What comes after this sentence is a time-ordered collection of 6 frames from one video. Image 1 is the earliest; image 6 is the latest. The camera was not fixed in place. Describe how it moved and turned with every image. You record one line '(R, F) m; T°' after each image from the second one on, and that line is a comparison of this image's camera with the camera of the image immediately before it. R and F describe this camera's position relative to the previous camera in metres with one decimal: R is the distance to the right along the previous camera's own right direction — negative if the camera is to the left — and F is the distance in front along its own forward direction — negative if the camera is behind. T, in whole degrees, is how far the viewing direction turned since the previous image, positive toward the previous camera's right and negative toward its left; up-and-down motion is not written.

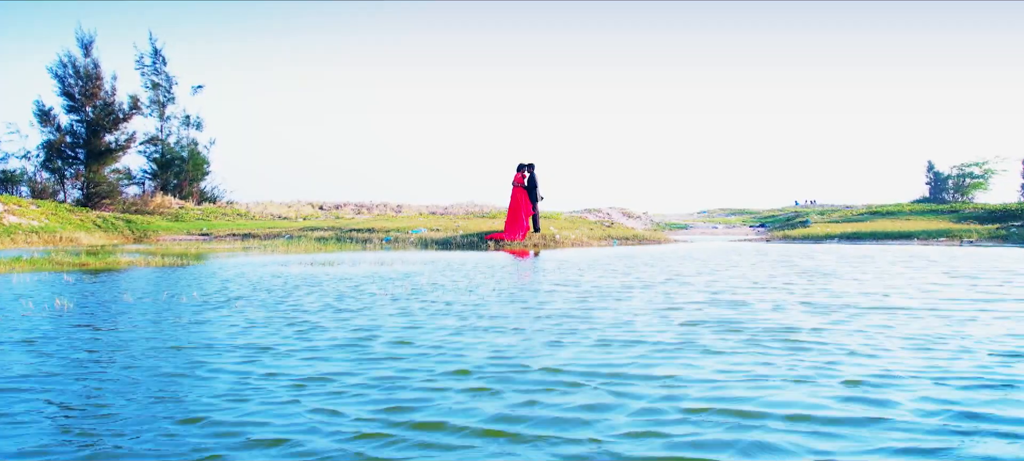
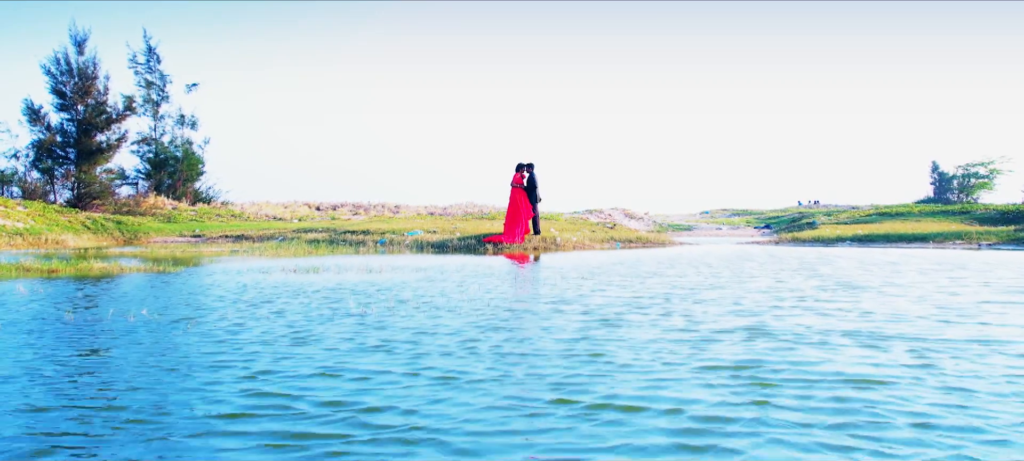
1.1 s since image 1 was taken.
(+0.1, +1.4) m; 0°
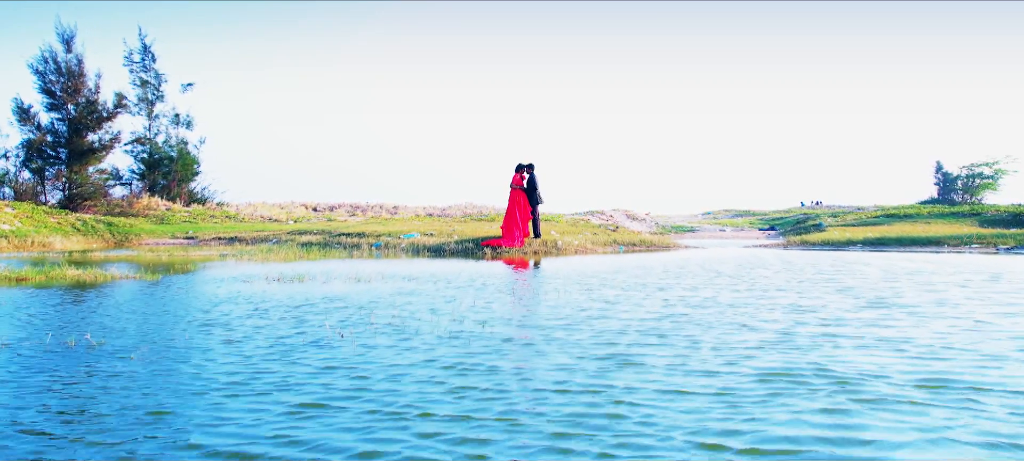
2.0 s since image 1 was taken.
(0.0, +1.3) m; 0°
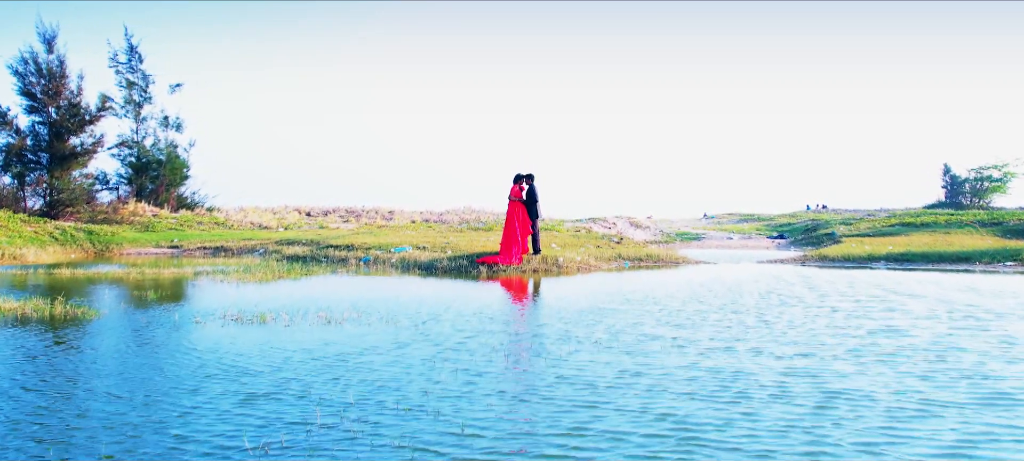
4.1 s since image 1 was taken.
(+0.1, +2.5) m; 0°
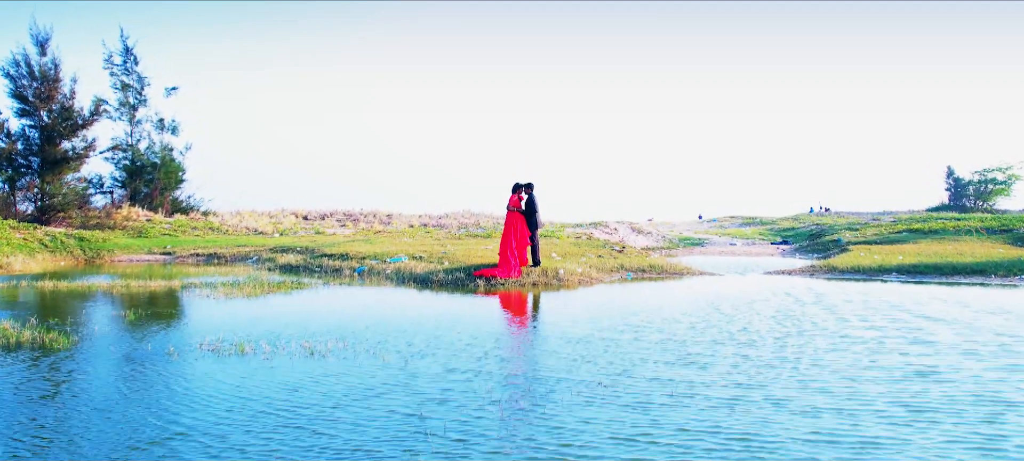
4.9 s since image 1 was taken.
(0.0, +1.1) m; 0°
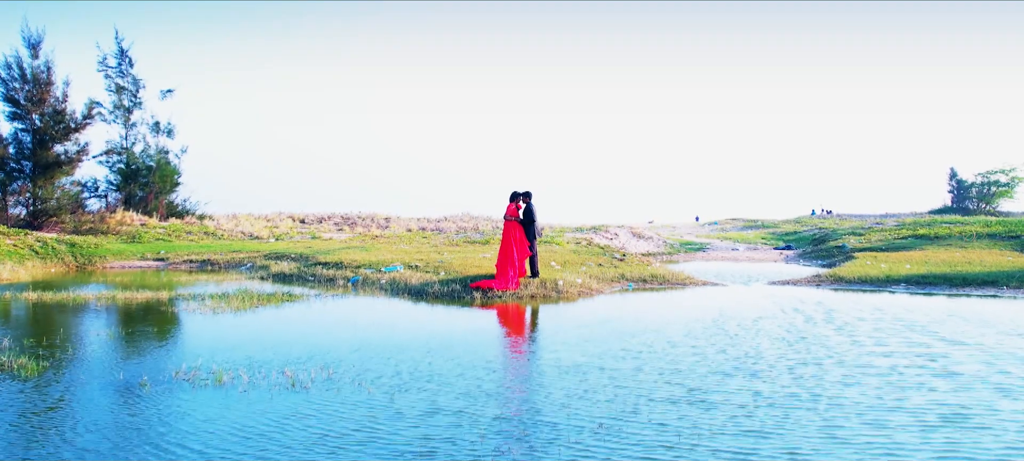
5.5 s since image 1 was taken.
(+0.1, +0.9) m; 0°
